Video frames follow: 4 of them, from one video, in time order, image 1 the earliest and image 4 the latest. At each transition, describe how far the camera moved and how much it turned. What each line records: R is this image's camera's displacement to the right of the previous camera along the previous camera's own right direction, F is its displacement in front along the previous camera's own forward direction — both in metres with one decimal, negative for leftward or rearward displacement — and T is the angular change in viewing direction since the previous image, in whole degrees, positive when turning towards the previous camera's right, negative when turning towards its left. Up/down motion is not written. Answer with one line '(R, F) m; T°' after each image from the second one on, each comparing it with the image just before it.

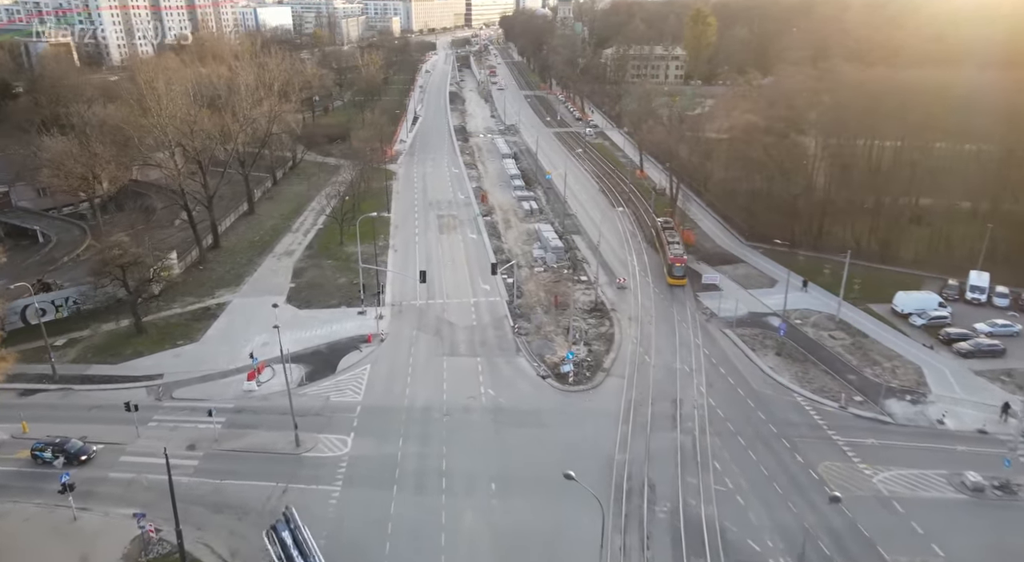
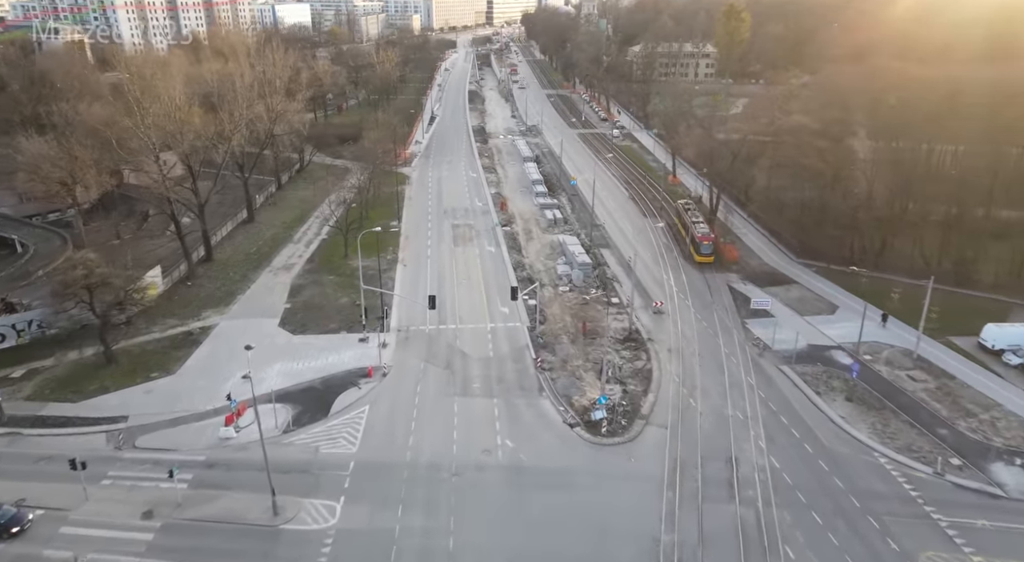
(-0.2, +6.5) m; -1°
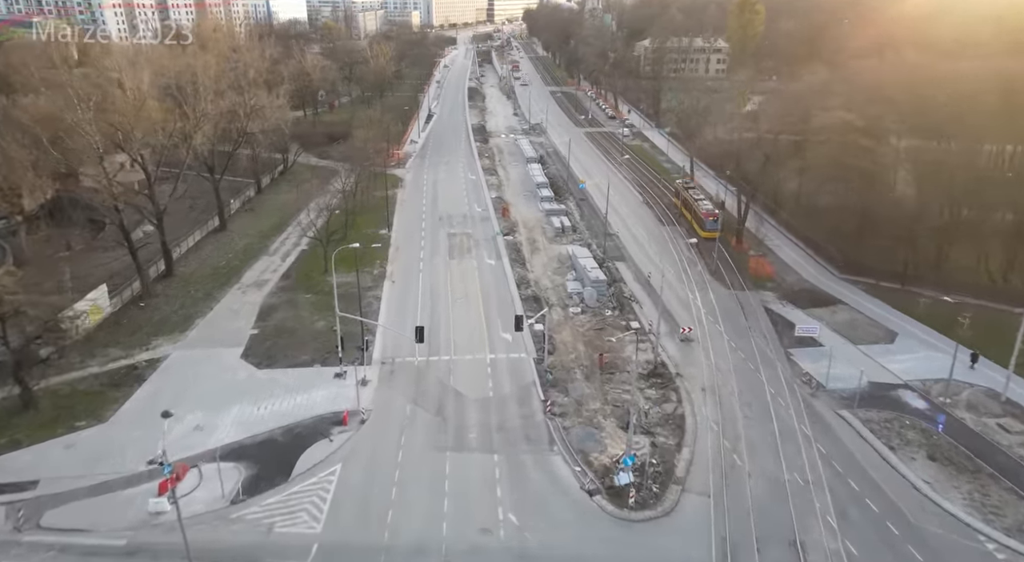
(-0.1, +7.1) m; 0°
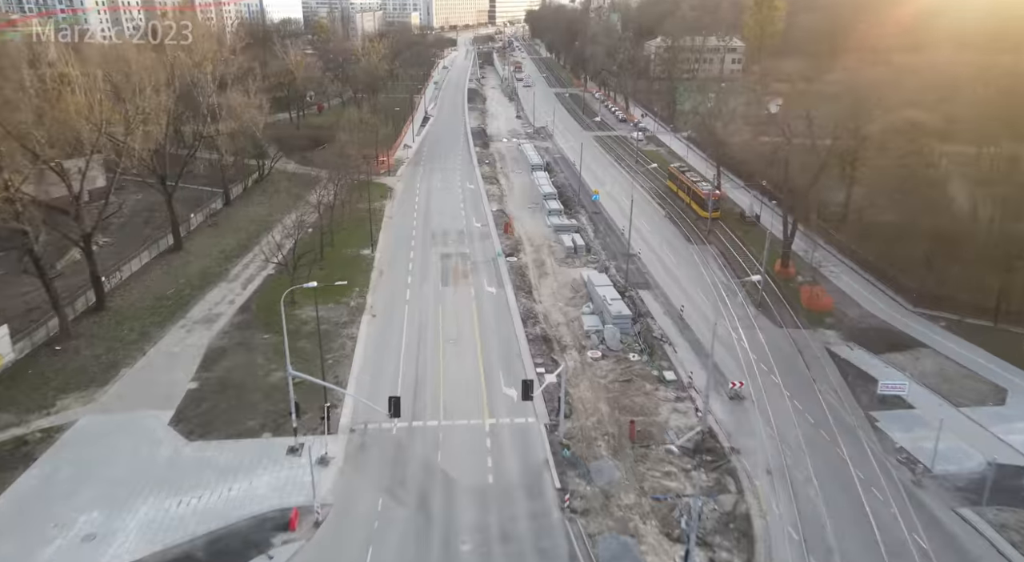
(-0.2, +8.9) m; 0°
